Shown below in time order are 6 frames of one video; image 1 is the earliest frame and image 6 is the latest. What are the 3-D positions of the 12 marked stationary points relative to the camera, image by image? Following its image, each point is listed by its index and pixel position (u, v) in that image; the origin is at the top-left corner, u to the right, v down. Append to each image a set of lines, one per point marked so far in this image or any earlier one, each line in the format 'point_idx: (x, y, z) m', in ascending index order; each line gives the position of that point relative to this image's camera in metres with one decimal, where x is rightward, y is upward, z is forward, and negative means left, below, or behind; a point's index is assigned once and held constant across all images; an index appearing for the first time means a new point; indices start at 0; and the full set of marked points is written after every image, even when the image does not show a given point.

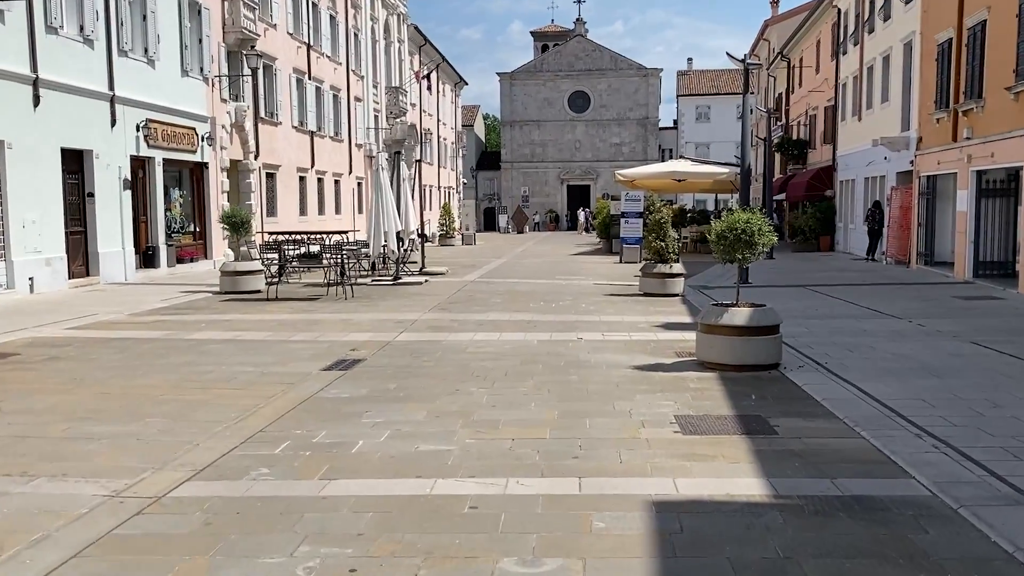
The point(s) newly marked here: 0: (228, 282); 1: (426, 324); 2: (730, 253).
0: (-4.9, +0.1, +16.4) m
1: (-1.1, -0.5, +12.0) m
2: (+2.0, +0.3, +8.5) m
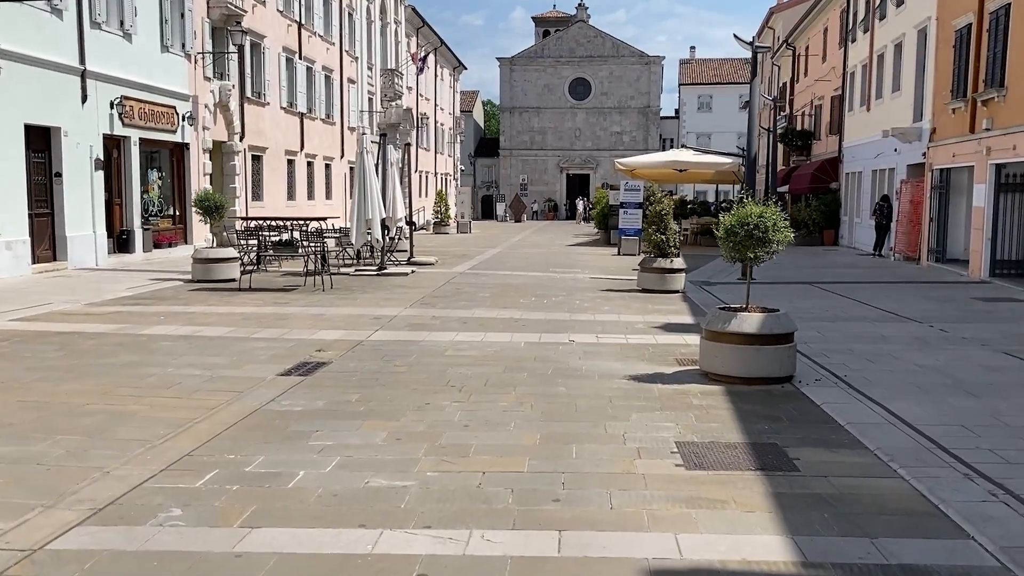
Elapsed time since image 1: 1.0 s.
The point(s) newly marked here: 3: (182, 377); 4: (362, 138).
0: (-5.1, +0.3, +15.4) m
1: (-1.3, -0.4, +11.1) m
2: (+1.8, +0.3, +7.5) m
3: (-2.7, -0.7, +7.8) m
4: (-2.8, +2.8, +17.7) m
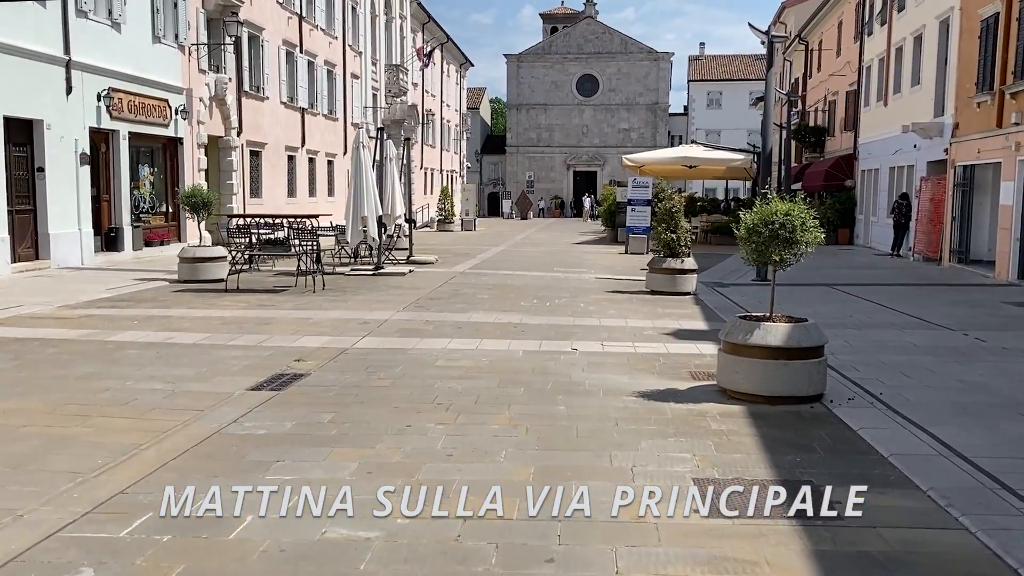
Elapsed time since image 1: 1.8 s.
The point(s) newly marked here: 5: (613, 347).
0: (-5.1, +0.3, +14.6) m
1: (-1.3, -0.4, +10.3) m
2: (+1.8, +0.2, +6.7) m
3: (-2.8, -0.8, +7.0) m
4: (-2.8, +2.8, +16.9) m
5: (+1.0, -0.6, +9.2) m
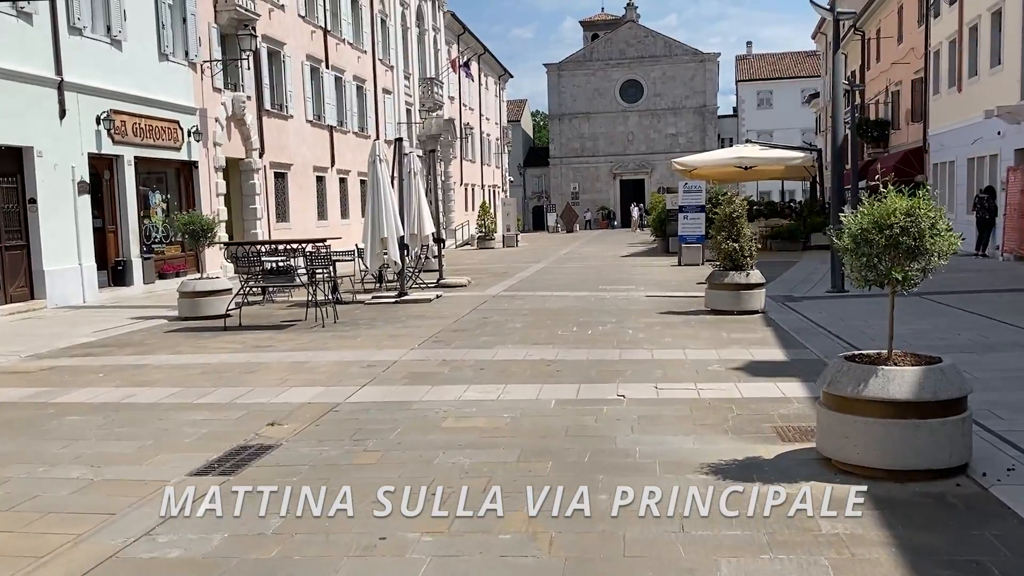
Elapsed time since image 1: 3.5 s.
0: (-4.5, -0.2, +13.1) m
1: (-1.0, -0.7, +8.5) m
2: (+1.9, +0.1, +4.8) m
3: (-2.6, -1.1, +5.3) m
4: (-2.2, +2.4, +15.3) m
5: (+1.2, -0.8, +7.3) m
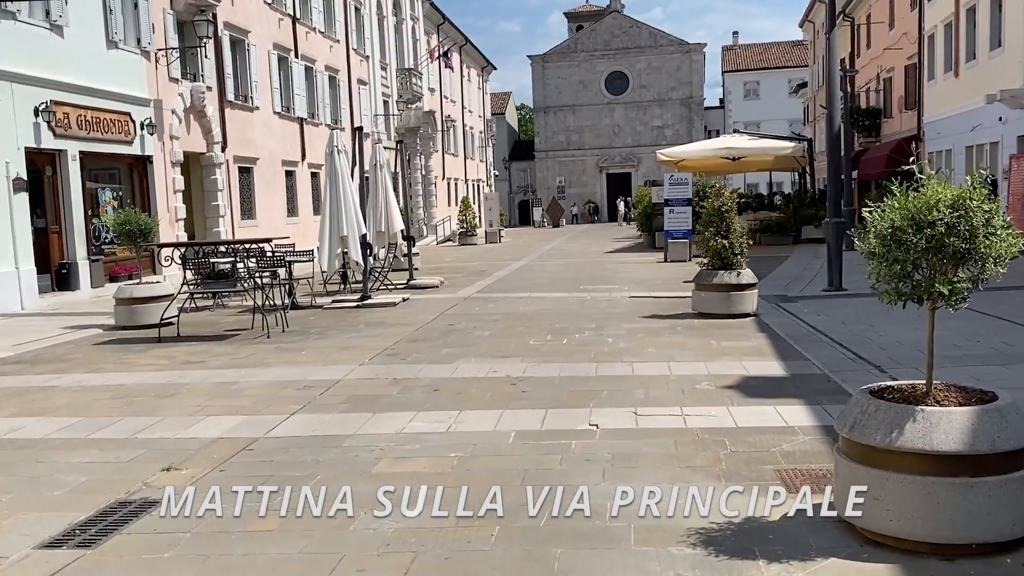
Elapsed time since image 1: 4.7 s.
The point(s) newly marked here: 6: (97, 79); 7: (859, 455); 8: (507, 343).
0: (-4.9, -0.3, +11.9) m
1: (-1.3, -0.8, +7.4) m
2: (+1.6, 0.0, +3.7) m
3: (-2.9, -1.2, +4.2) m
4: (-2.7, +2.3, +14.1) m
5: (+0.9, -0.8, +6.2) m
6: (-7.6, +3.8, +17.1) m
7: (+1.4, -0.7, +3.8) m
8: (-0.1, -0.6, +9.5) m
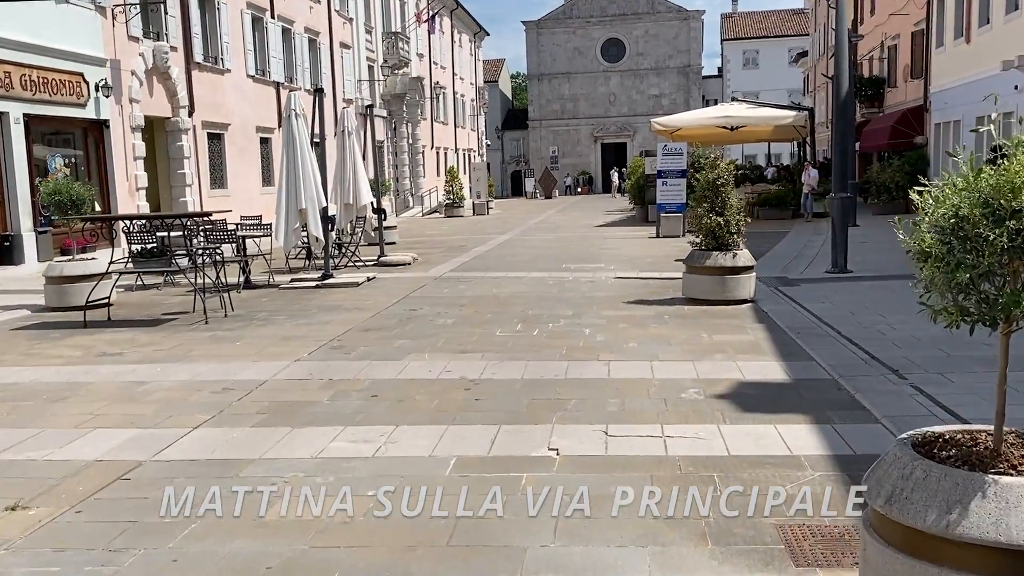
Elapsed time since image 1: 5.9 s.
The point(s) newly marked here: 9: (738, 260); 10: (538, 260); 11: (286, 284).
0: (-5.2, -0.1, +10.7) m
1: (-1.6, -0.7, +6.3) m
2: (+1.3, 0.0, +2.6) m
3: (-3.2, -1.2, +3.0) m
4: (-3.0, +2.6, +12.8) m
5: (+0.6, -0.8, +5.1) m
6: (-7.9, +4.3, +15.8) m
7: (+1.1, -0.7, +2.7) m
8: (-0.4, -0.4, +8.4) m
9: (+2.3, +0.3, +9.7) m
10: (+0.4, +0.4, +15.1) m
11: (-3.0, +0.1, +12.5) m
